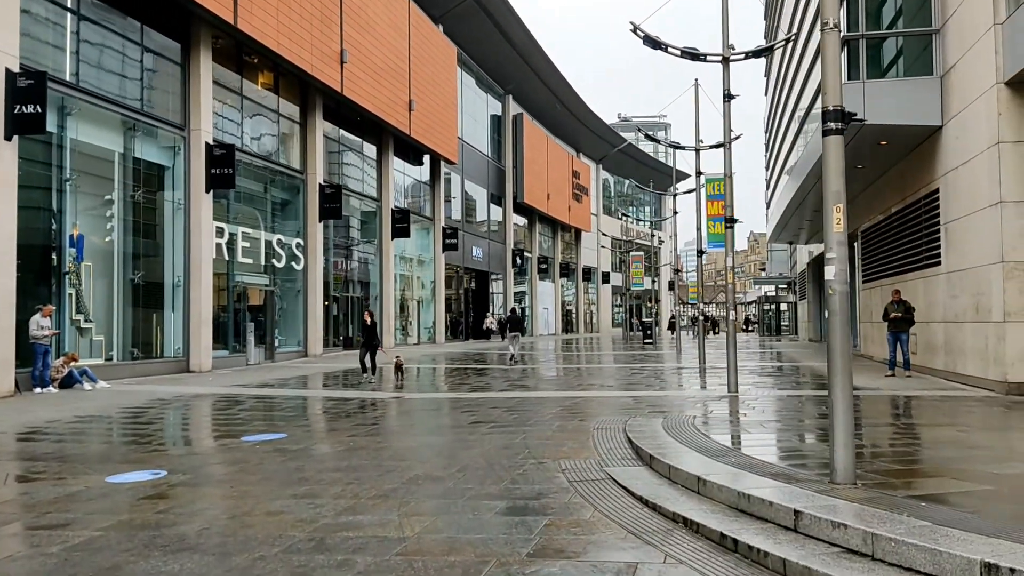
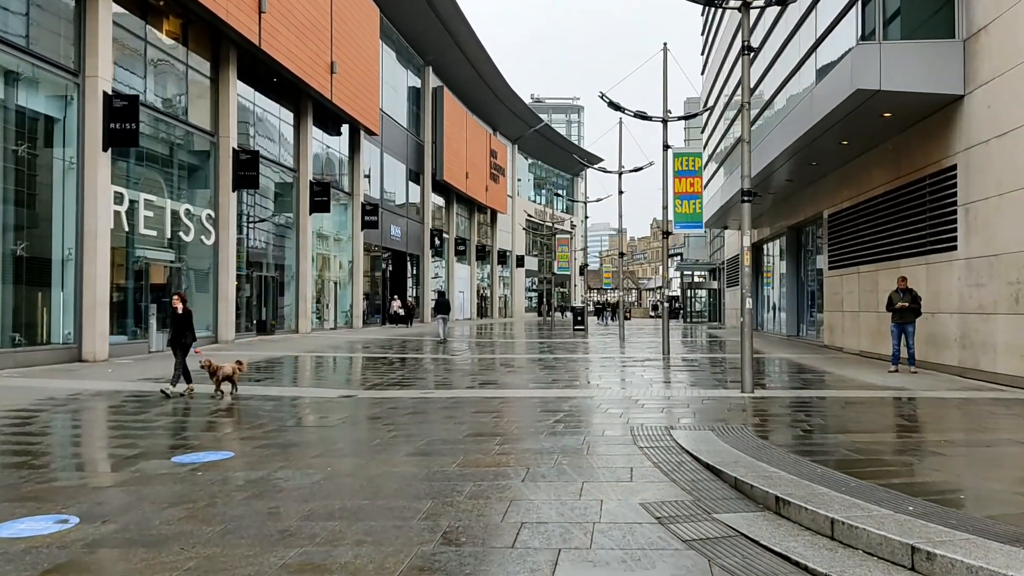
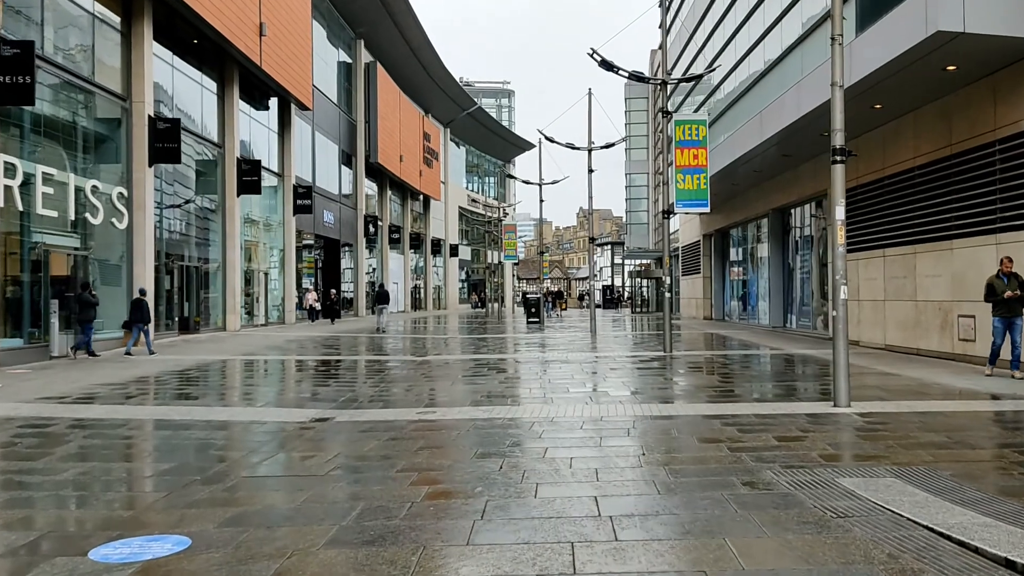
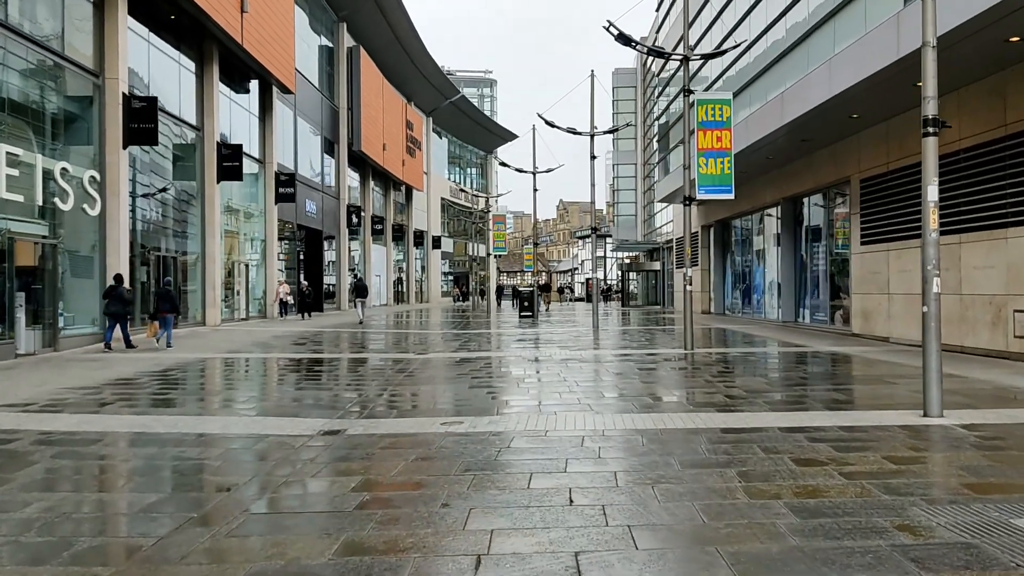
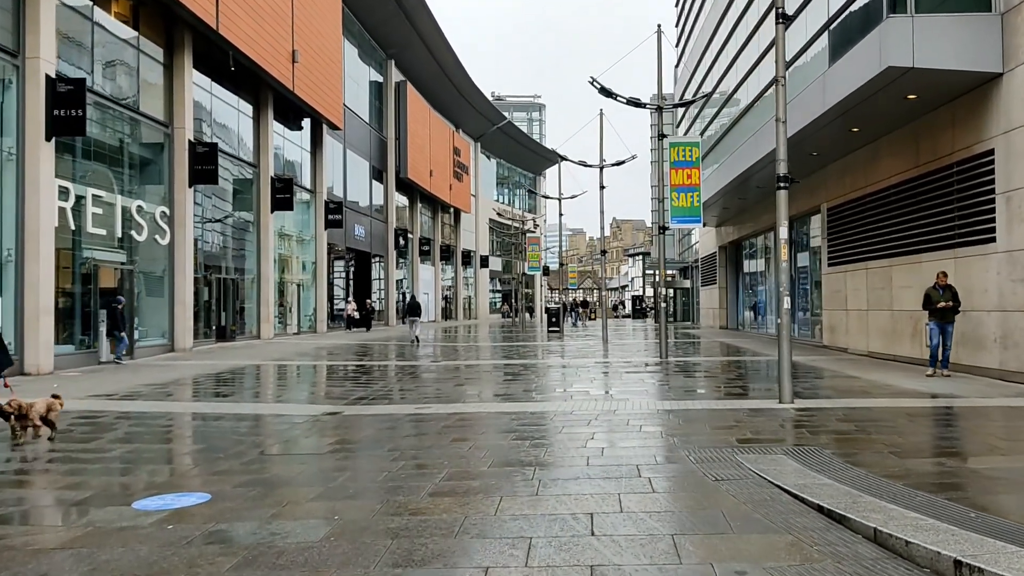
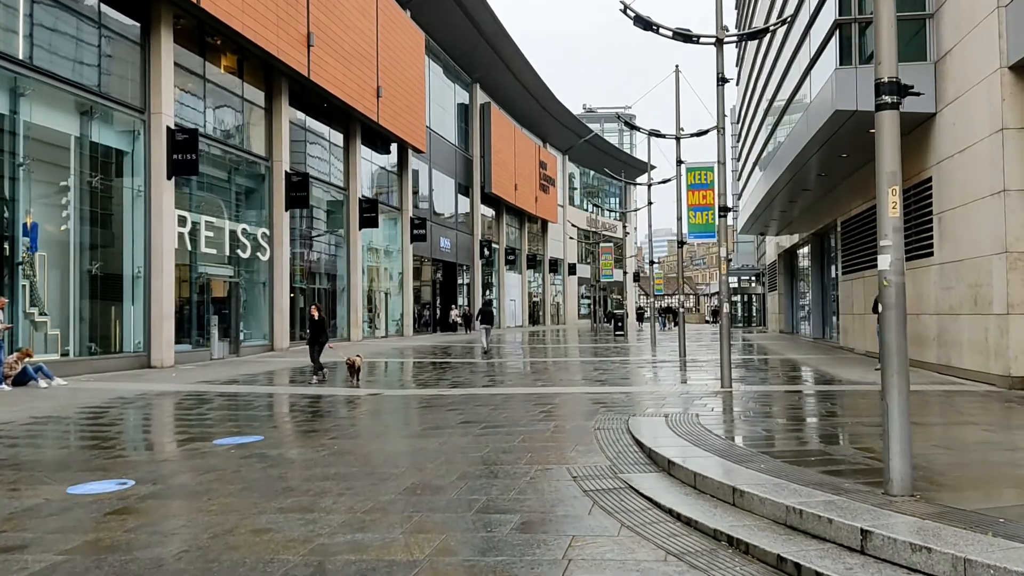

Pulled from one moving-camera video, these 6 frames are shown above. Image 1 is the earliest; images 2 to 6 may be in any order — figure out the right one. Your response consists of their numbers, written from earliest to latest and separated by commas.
6, 2, 5, 3, 4
